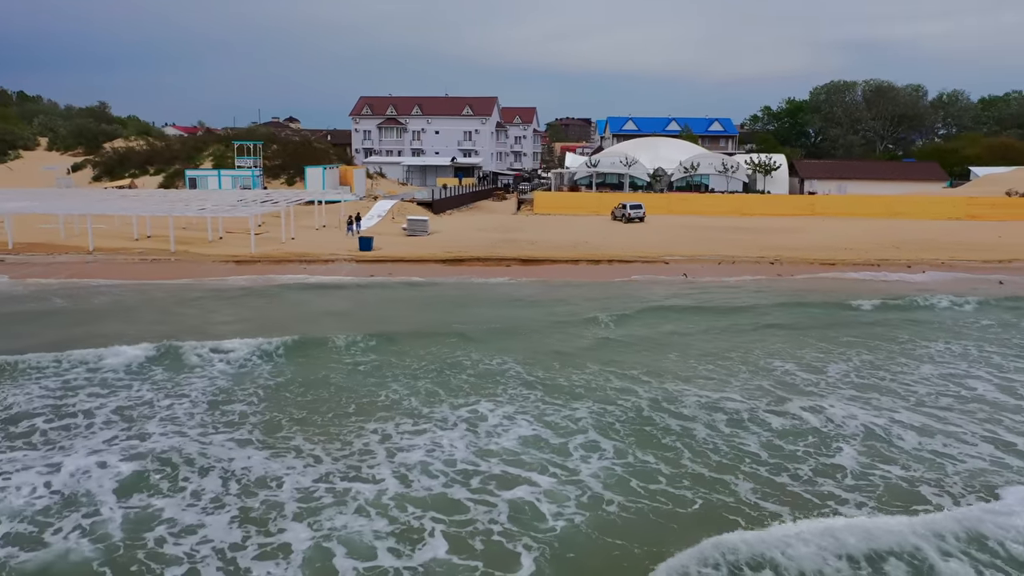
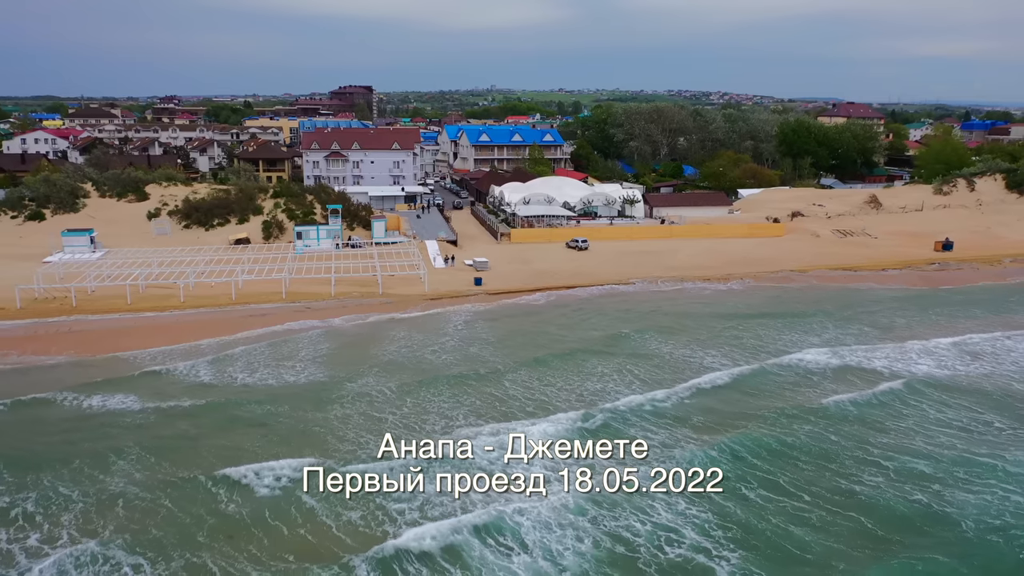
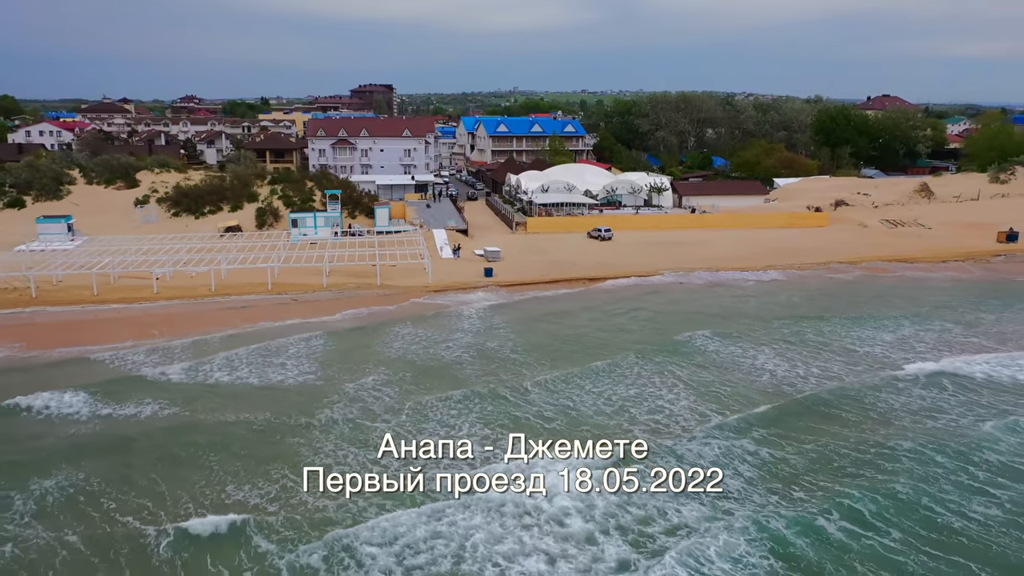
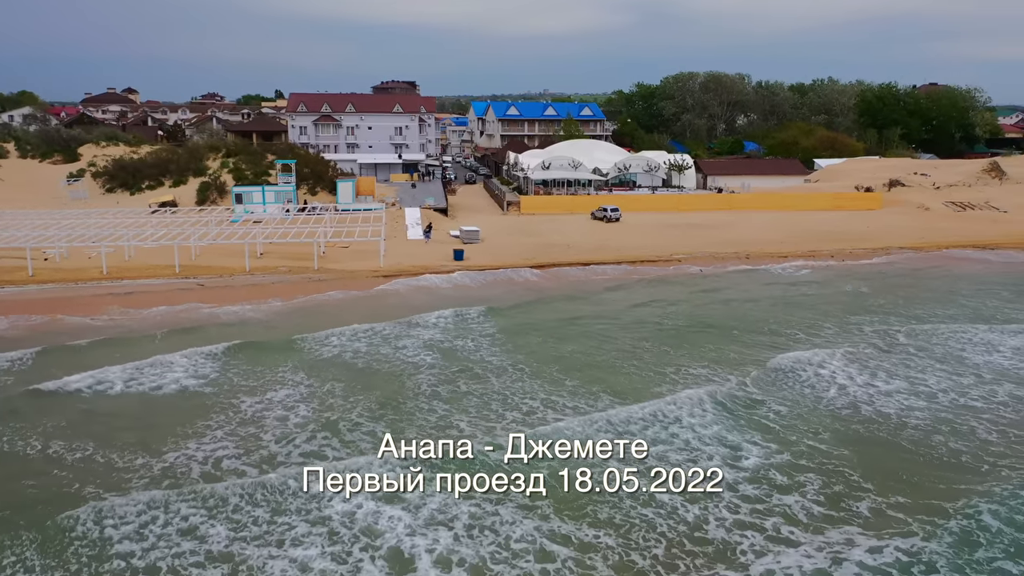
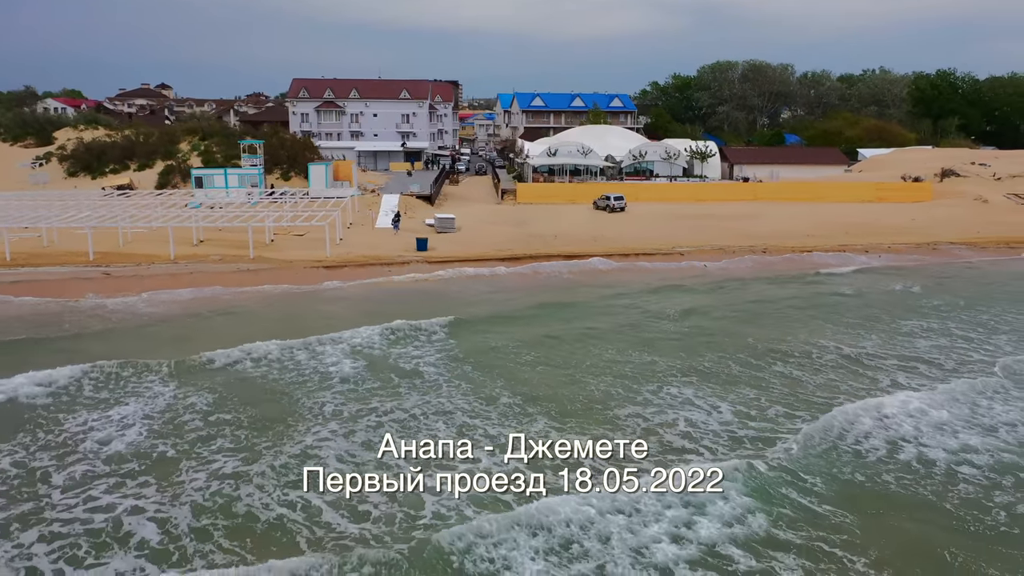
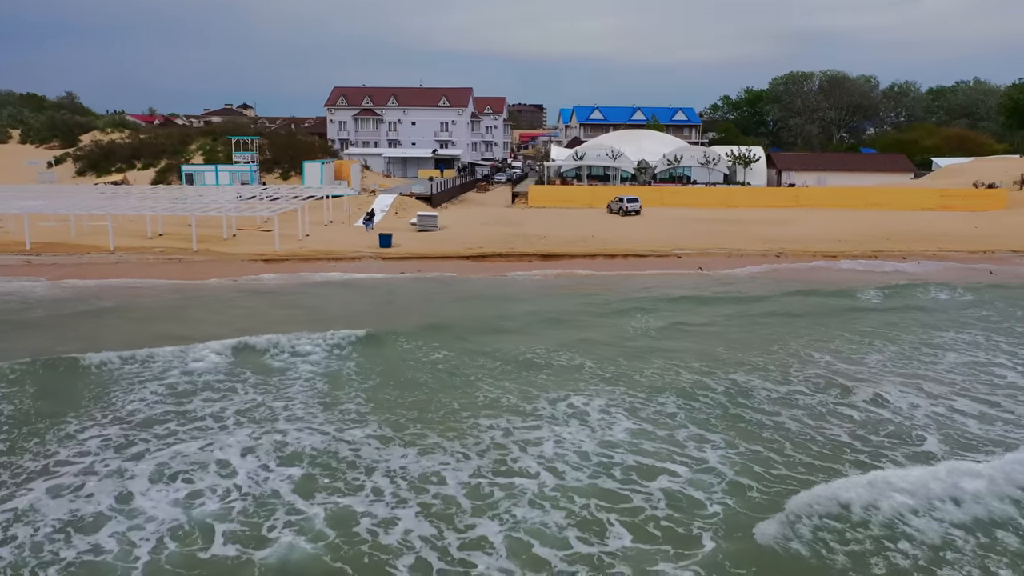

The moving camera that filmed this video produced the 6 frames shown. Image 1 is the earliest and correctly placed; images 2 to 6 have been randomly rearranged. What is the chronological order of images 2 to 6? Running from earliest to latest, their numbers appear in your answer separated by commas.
6, 5, 4, 3, 2
